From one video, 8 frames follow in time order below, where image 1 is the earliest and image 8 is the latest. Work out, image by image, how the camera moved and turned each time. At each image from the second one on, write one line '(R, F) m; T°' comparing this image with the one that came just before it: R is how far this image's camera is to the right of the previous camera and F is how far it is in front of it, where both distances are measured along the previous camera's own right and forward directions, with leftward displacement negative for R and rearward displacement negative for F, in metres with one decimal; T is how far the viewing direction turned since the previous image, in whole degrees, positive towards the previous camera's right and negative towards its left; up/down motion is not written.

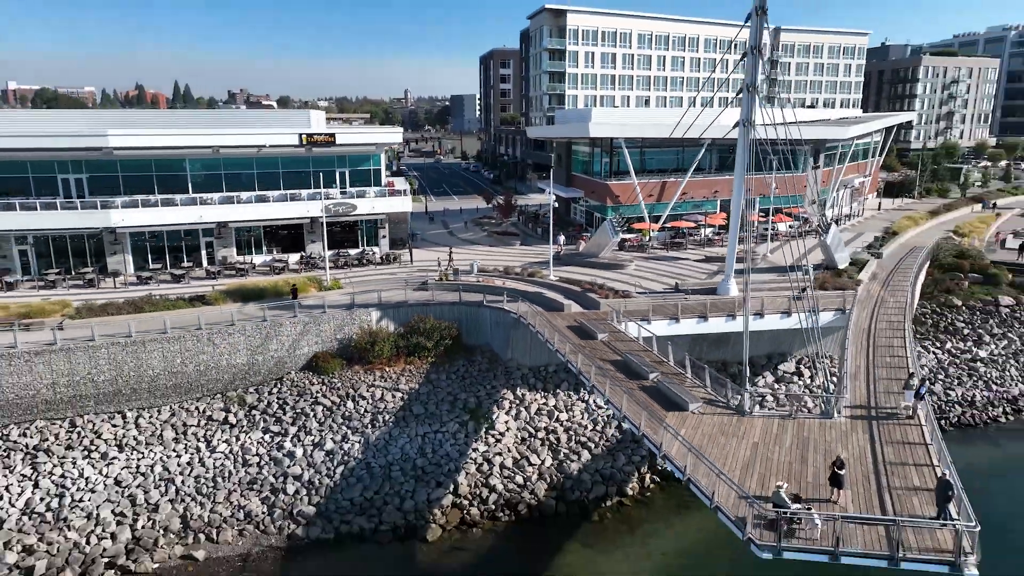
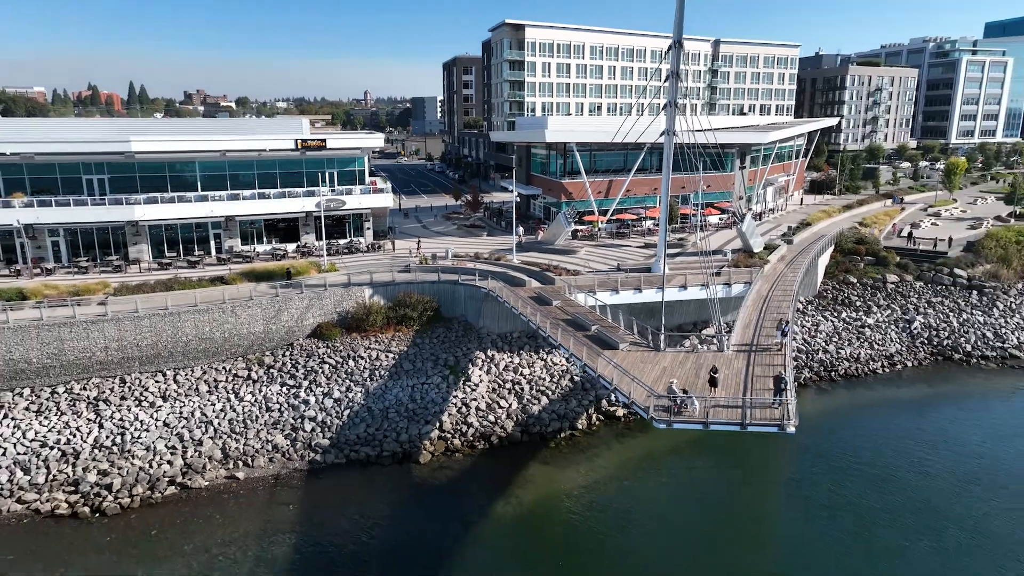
(-0.3, -3.3) m; +3°
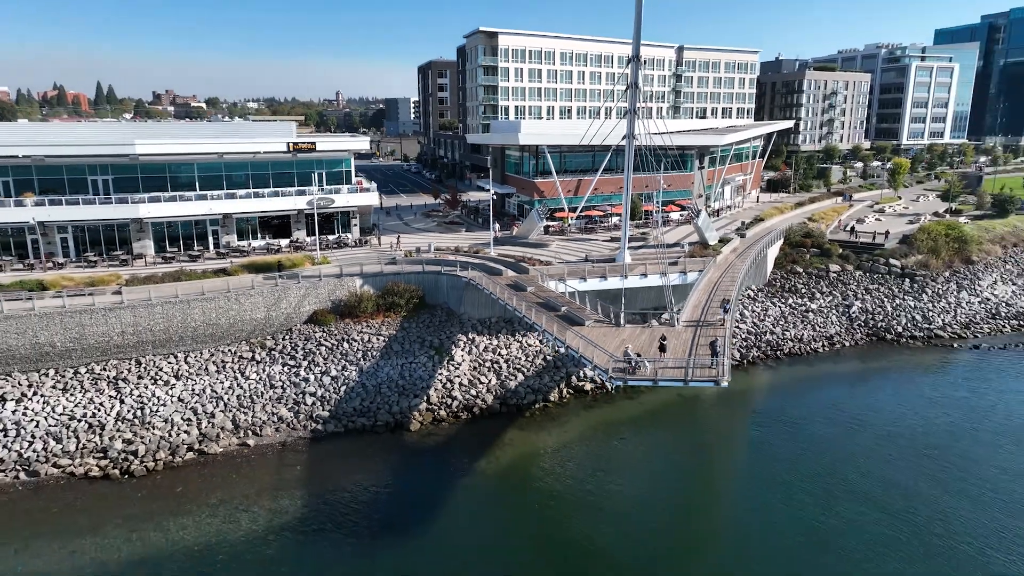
(-0.1, -2.0) m; +2°
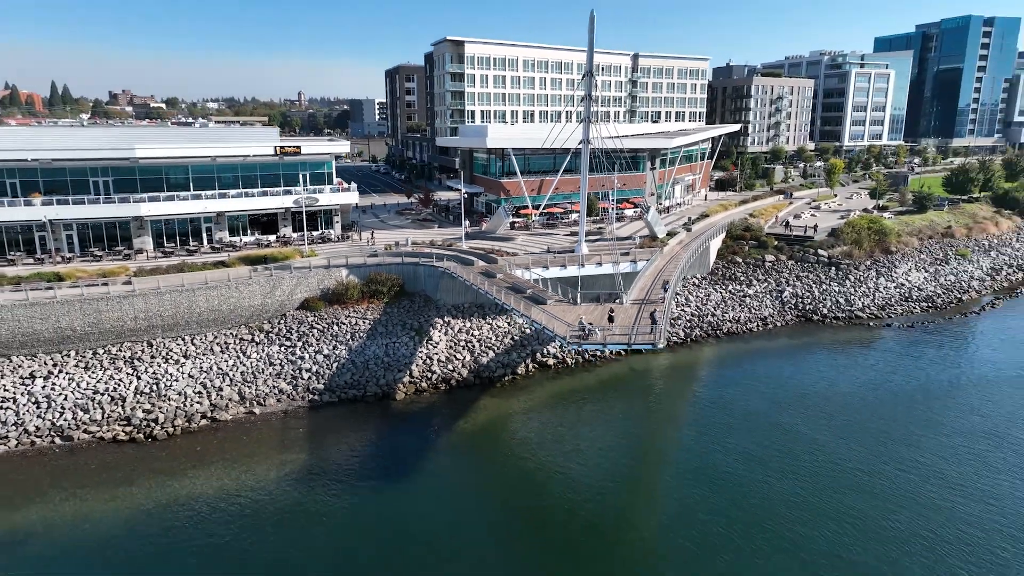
(-0.2, -2.6) m; +3°
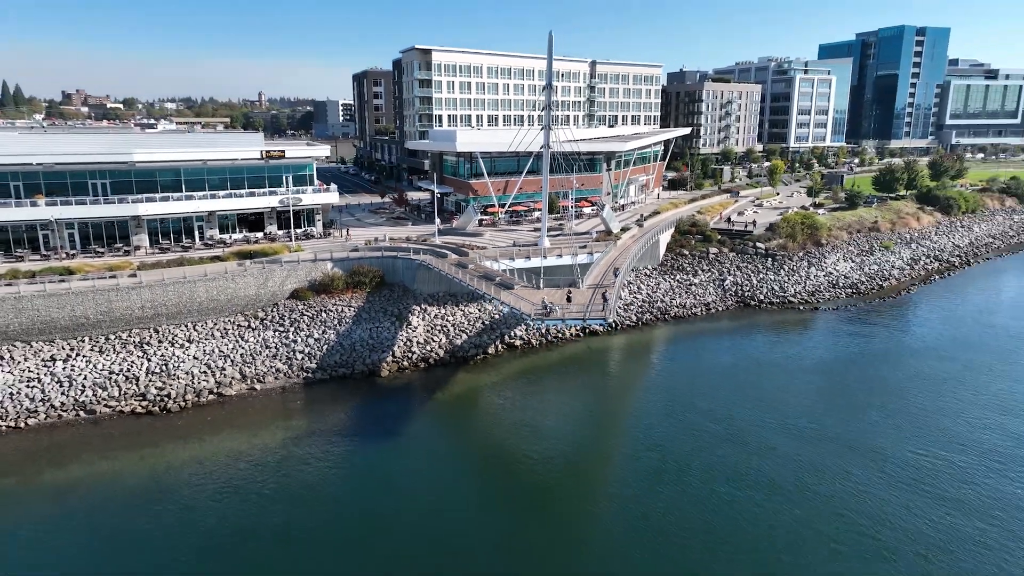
(-0.2, -2.7) m; +3°
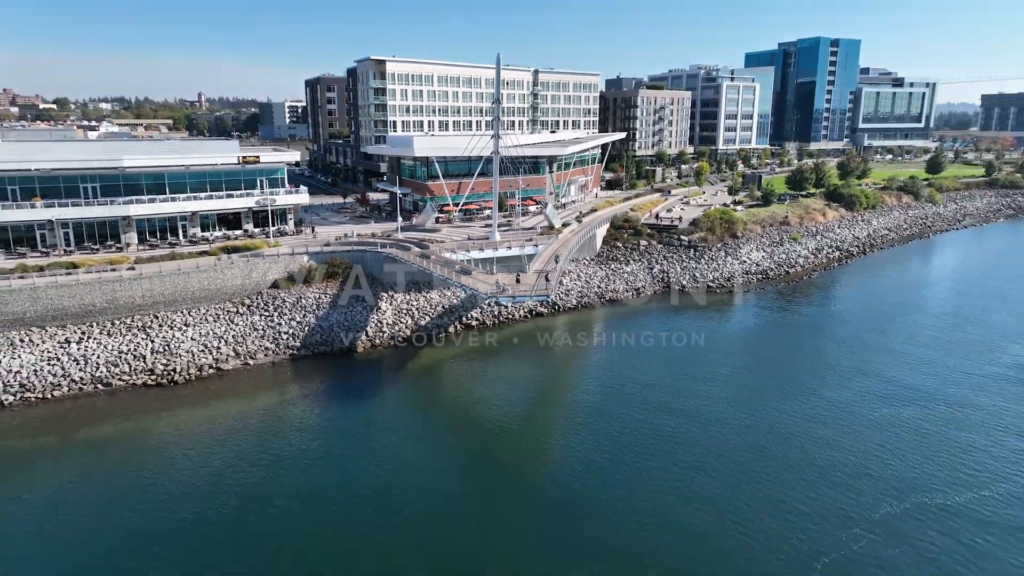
(-0.4, -3.8) m; +4°
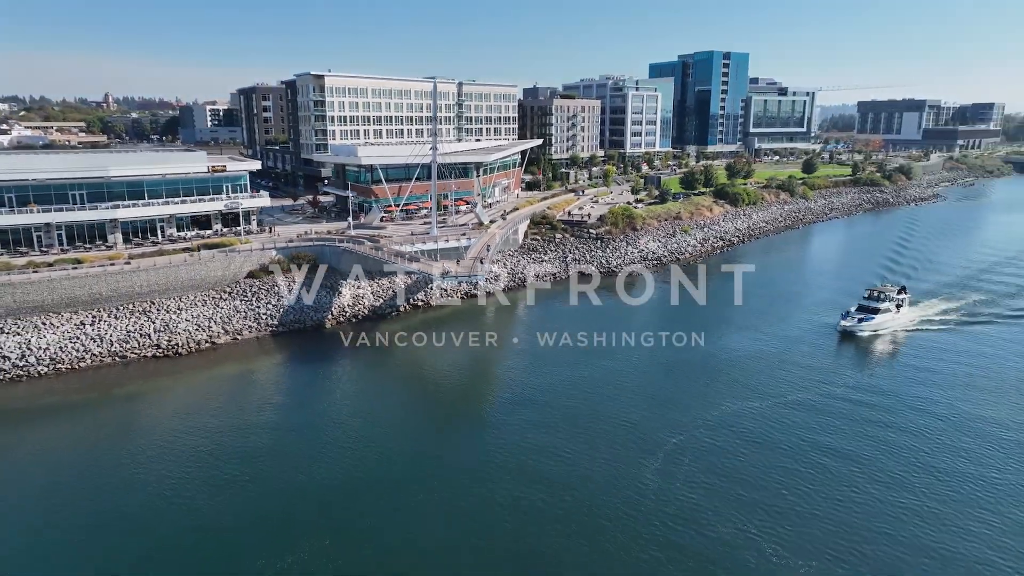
(-0.8, -6.2) m; +6°
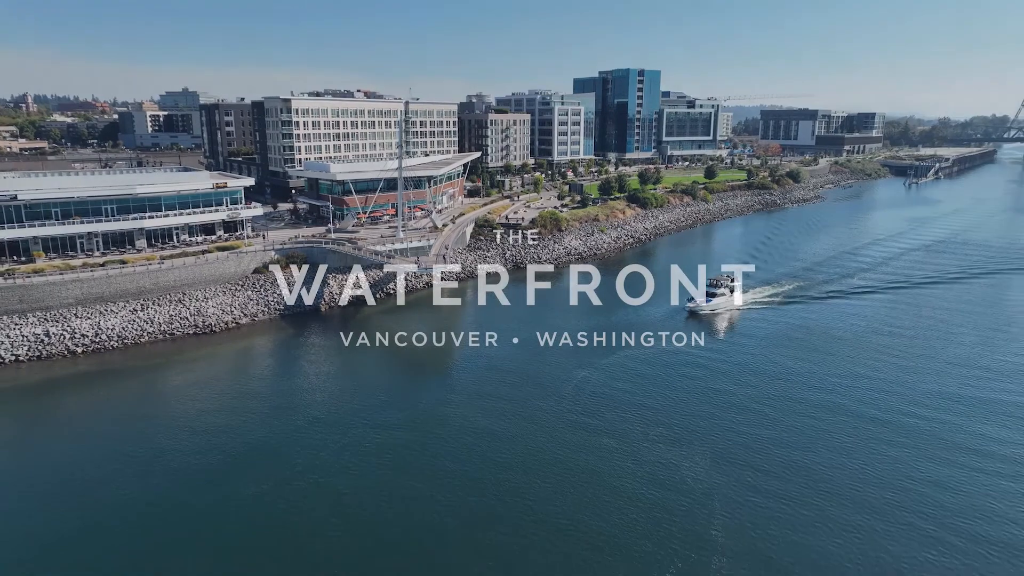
(-1.3, -9.5) m; +6°
